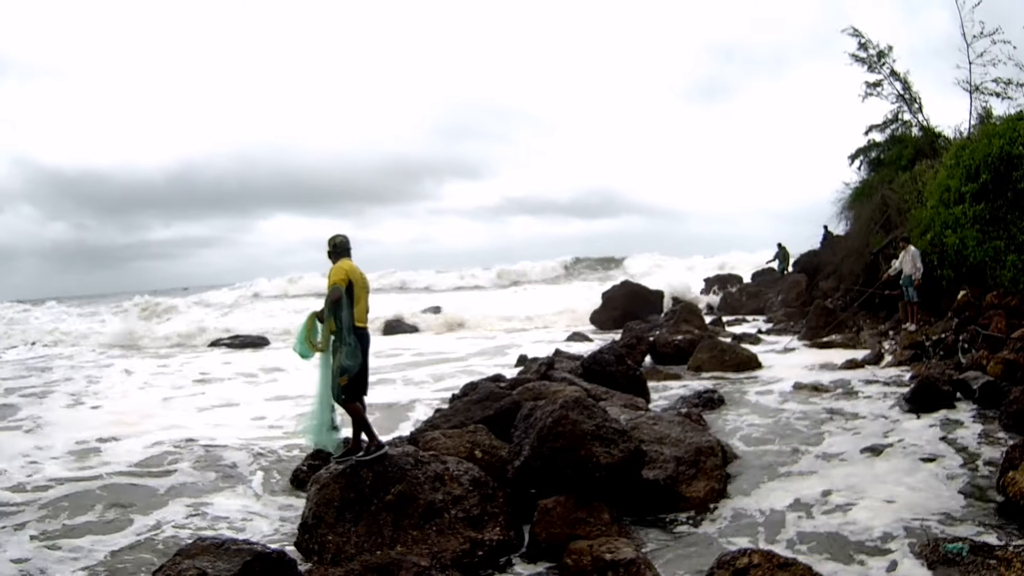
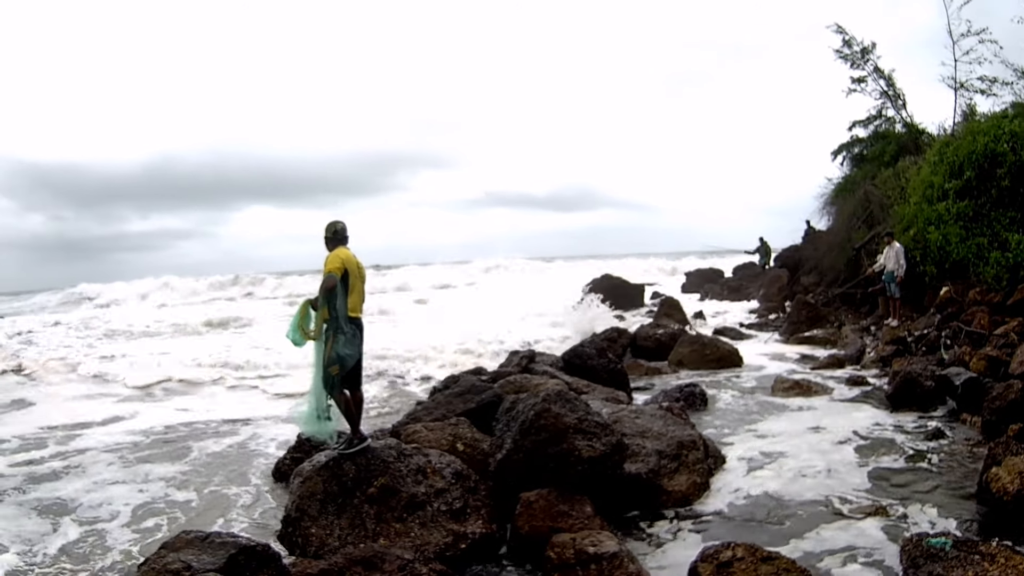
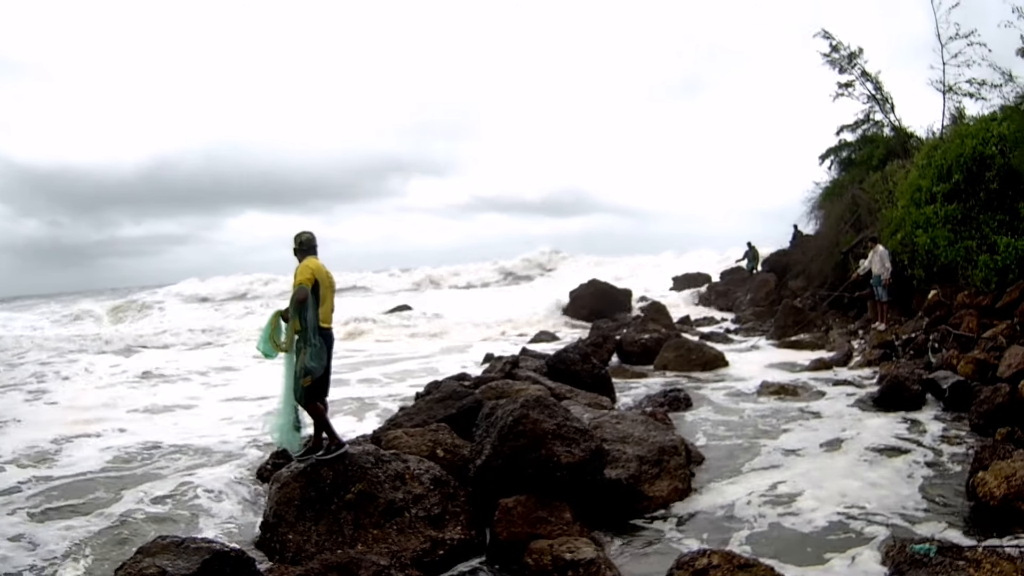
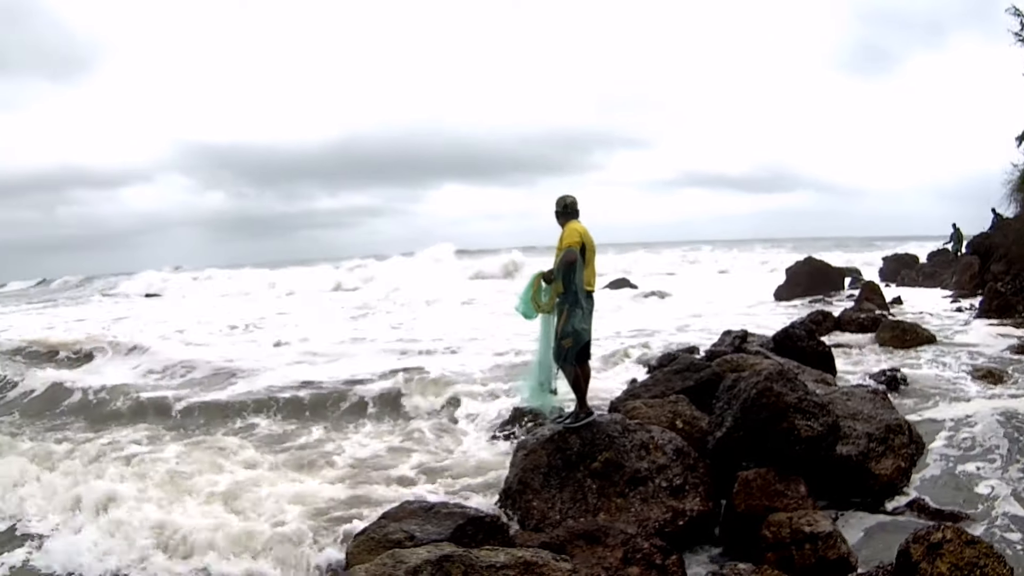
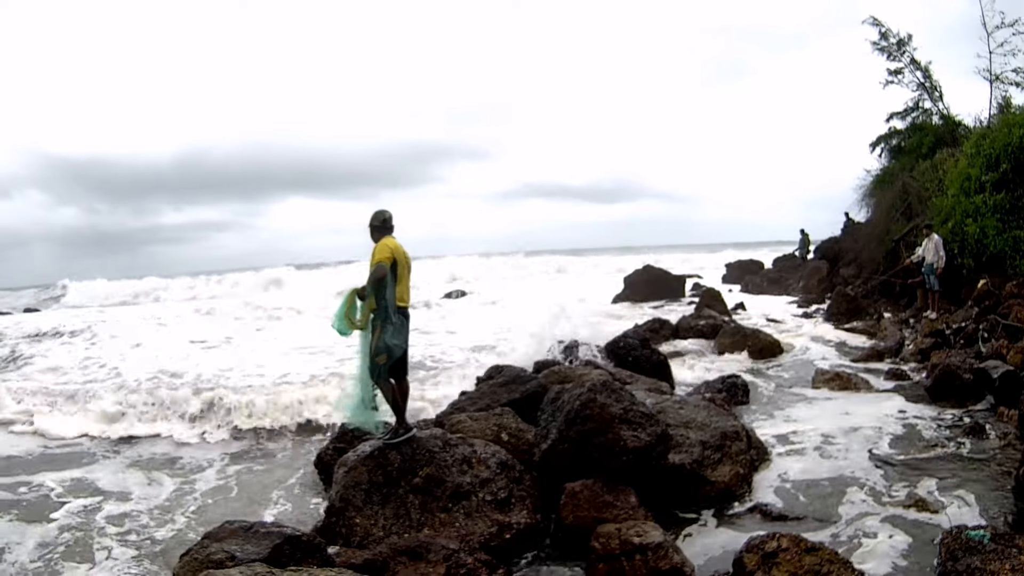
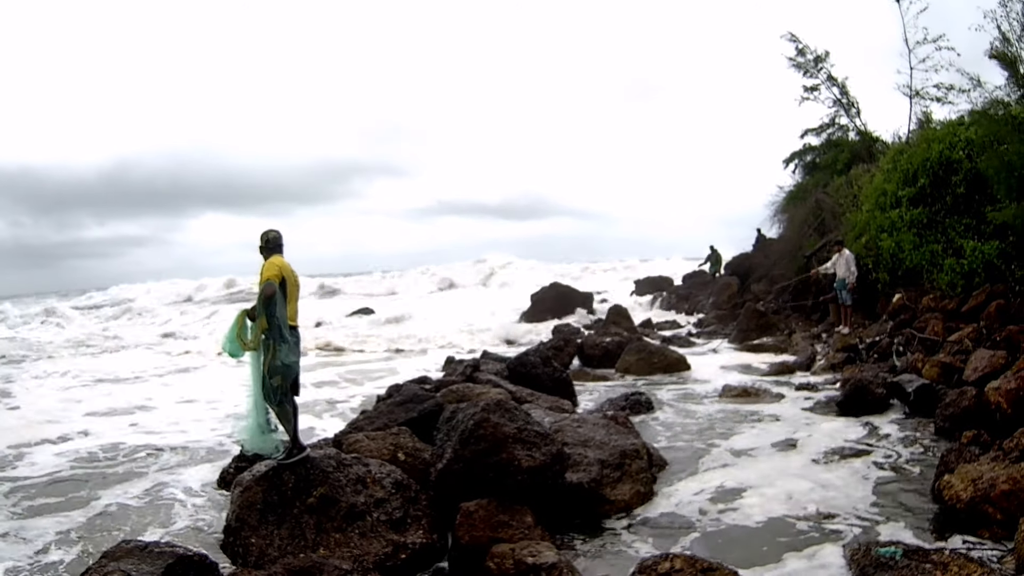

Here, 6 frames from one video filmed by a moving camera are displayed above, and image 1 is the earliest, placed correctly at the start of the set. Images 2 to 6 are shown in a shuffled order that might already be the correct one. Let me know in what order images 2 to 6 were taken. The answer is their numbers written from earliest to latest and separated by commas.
3, 6, 2, 5, 4
